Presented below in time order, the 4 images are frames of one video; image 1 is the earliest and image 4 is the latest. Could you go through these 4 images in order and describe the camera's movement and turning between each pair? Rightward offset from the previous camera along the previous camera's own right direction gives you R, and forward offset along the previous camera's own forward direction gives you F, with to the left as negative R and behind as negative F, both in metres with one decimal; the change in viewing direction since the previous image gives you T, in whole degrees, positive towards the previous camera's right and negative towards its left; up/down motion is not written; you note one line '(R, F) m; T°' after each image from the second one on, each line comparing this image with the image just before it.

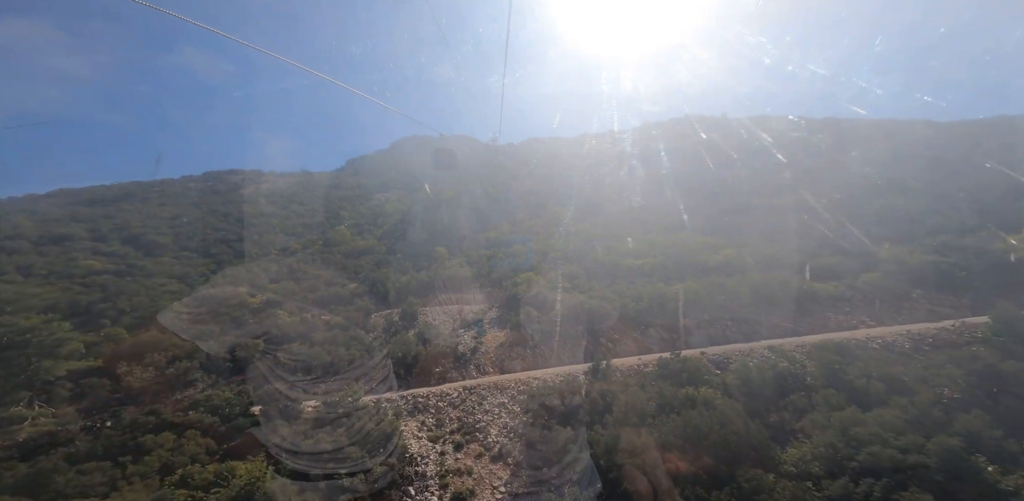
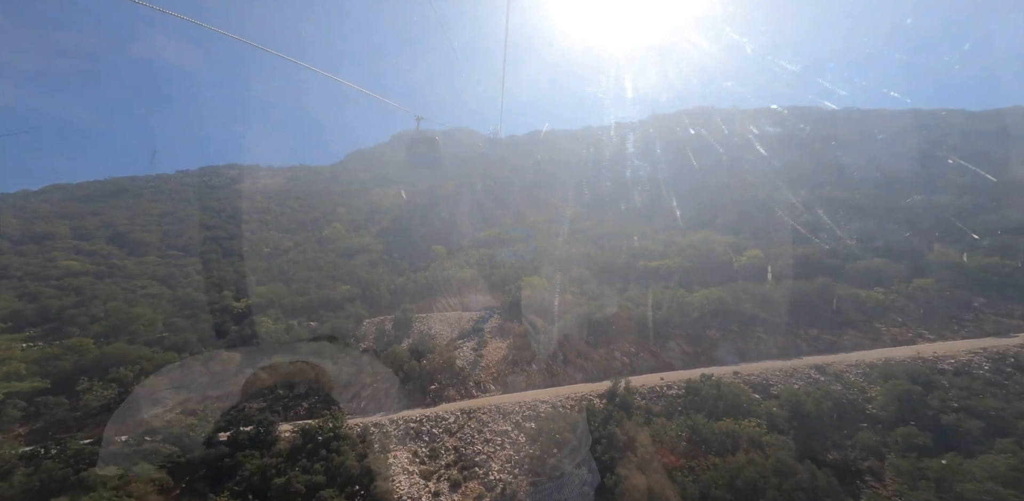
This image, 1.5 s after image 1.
(0.0, +1.9) m; 0°
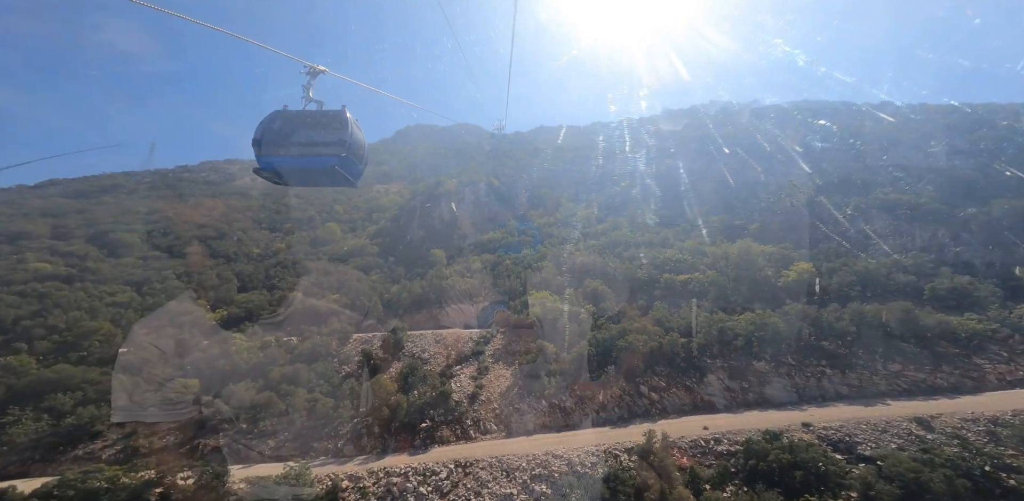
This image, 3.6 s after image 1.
(0.0, +2.6) m; -1°
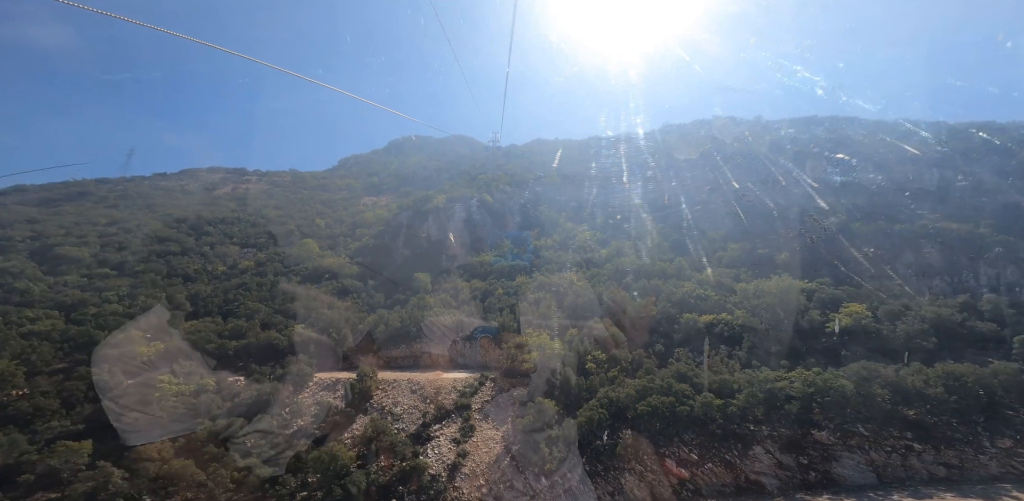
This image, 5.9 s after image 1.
(-0.1, +2.8) m; +1°
